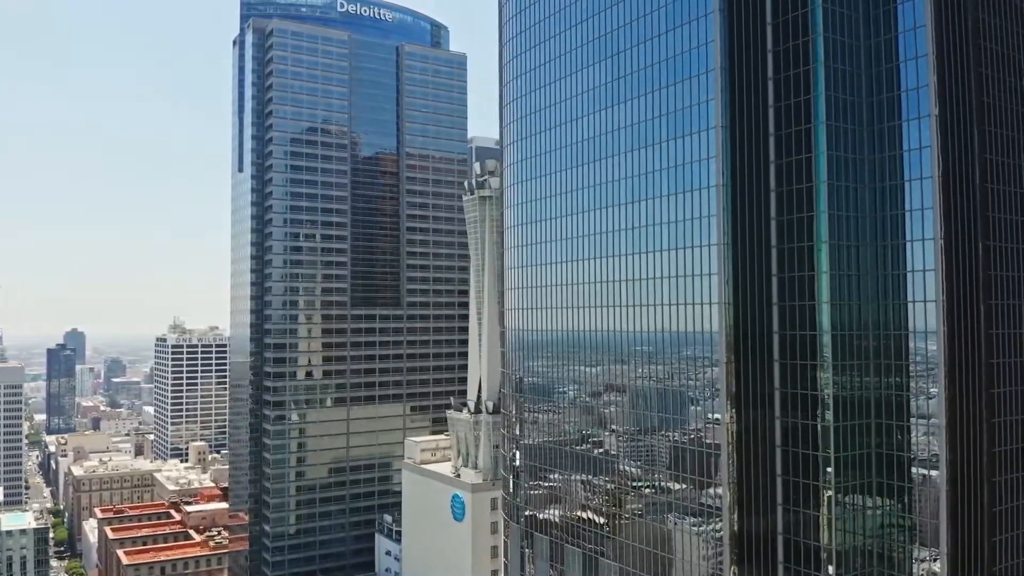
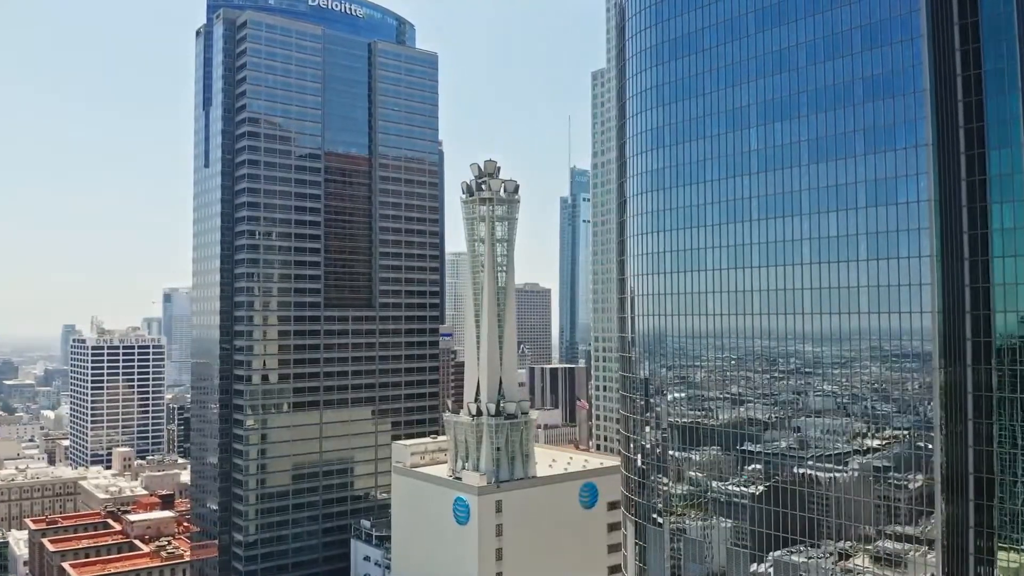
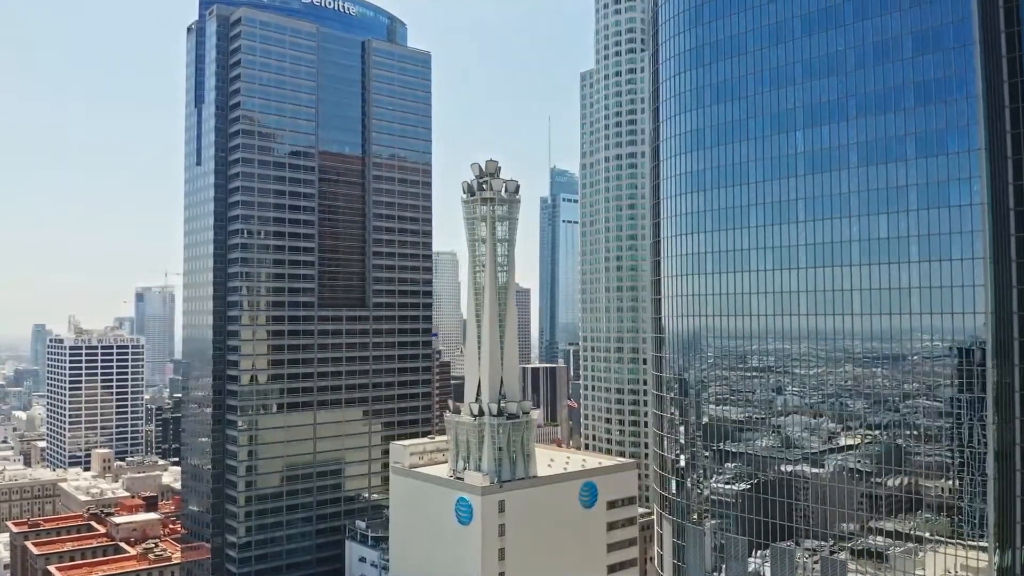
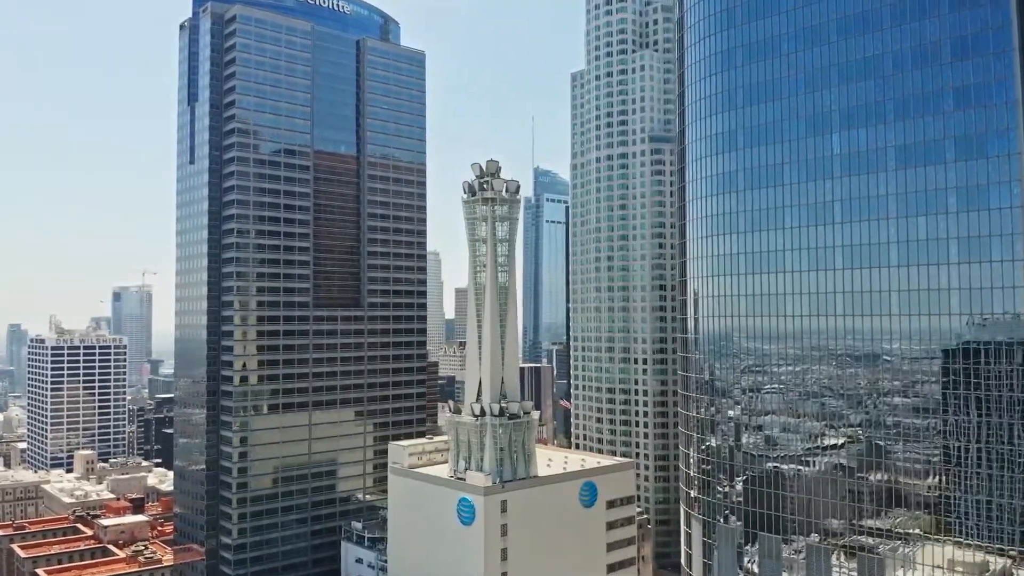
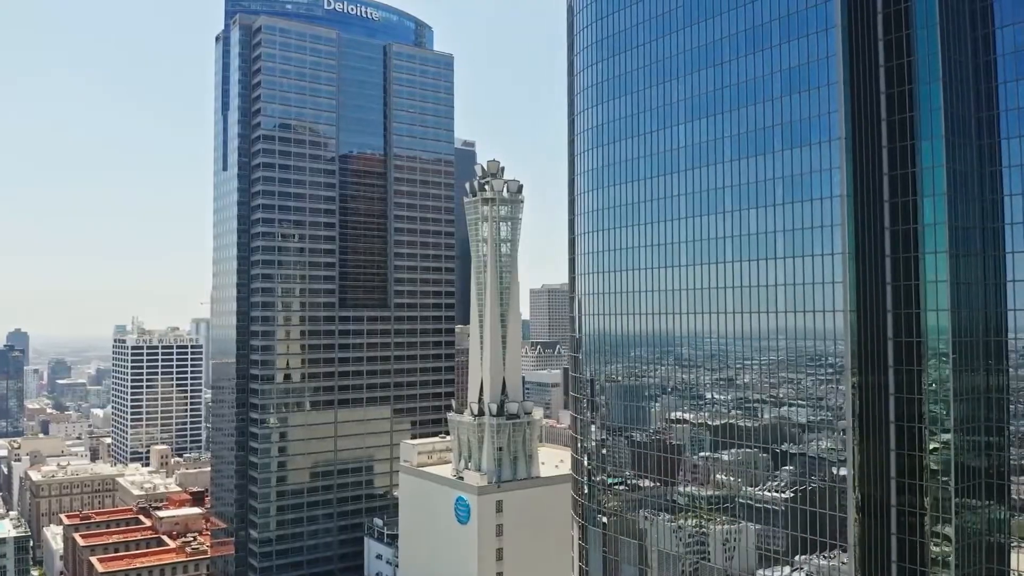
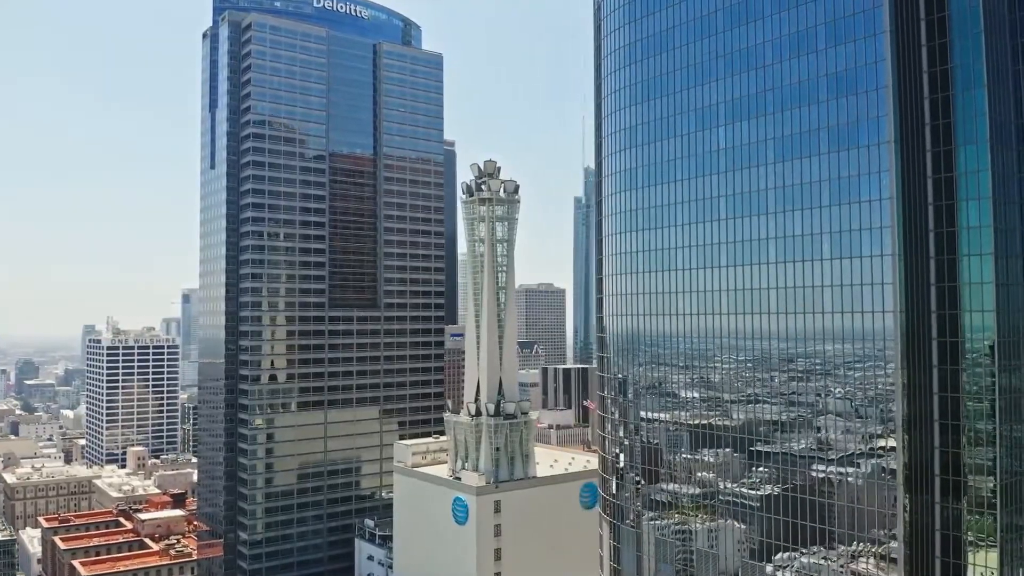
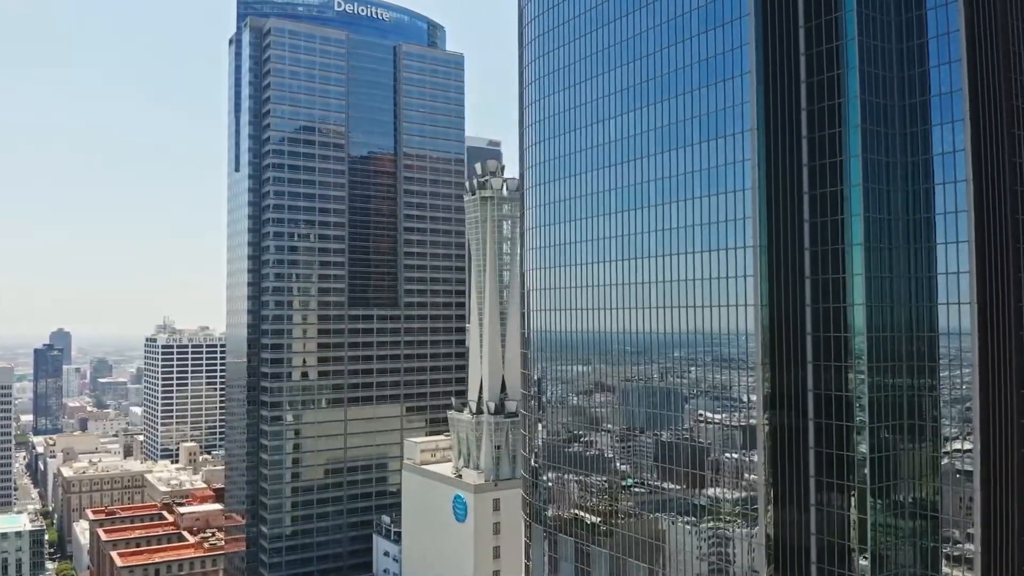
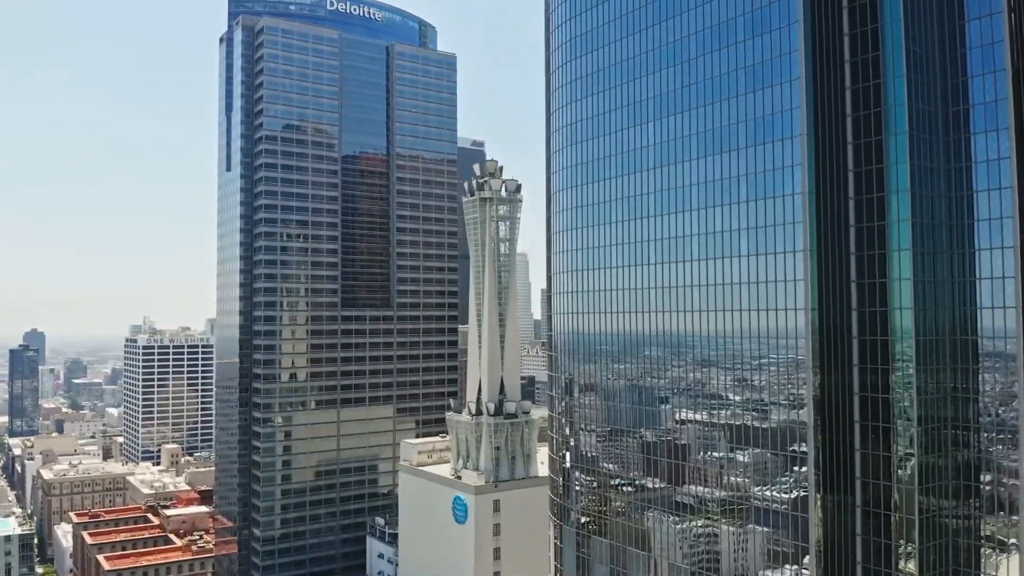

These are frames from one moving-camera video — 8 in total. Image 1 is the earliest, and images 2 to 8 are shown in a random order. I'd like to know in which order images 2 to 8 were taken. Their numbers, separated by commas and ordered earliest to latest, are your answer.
7, 8, 5, 6, 2, 3, 4
